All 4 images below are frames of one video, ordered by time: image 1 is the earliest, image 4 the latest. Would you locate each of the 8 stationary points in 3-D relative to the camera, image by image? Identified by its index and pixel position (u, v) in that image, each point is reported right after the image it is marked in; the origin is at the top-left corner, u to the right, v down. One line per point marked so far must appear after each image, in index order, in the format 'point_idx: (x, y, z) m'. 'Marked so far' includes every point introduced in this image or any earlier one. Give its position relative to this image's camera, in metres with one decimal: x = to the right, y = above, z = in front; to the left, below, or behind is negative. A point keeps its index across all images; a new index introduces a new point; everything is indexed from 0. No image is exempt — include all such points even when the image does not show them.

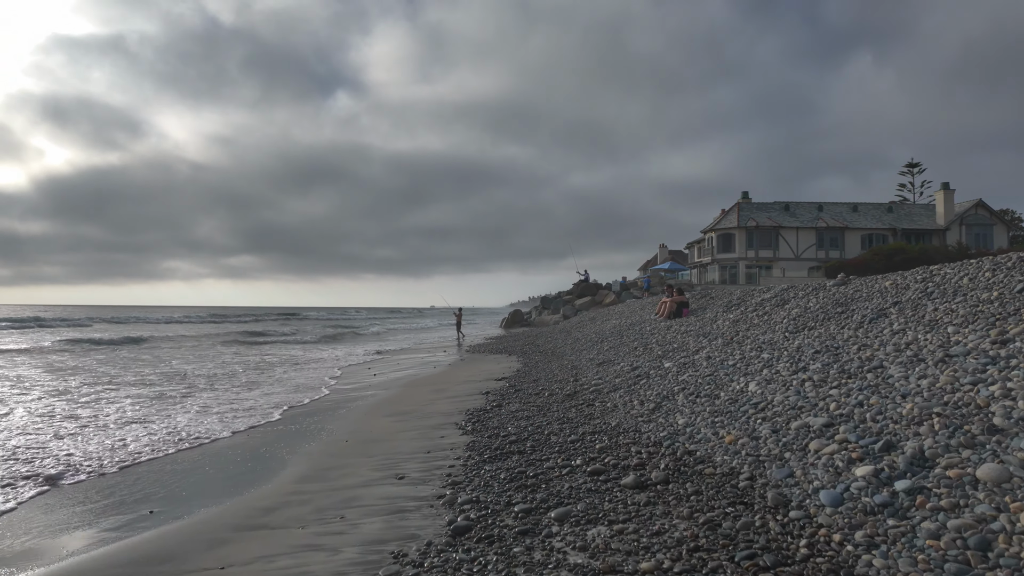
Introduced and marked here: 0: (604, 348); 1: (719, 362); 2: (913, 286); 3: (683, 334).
0: (+2.6, -1.7, +14.6) m
1: (+3.3, -1.2, +8.4) m
2: (+7.0, 0.0, +9.2) m
3: (+4.3, -1.2, +12.9) m
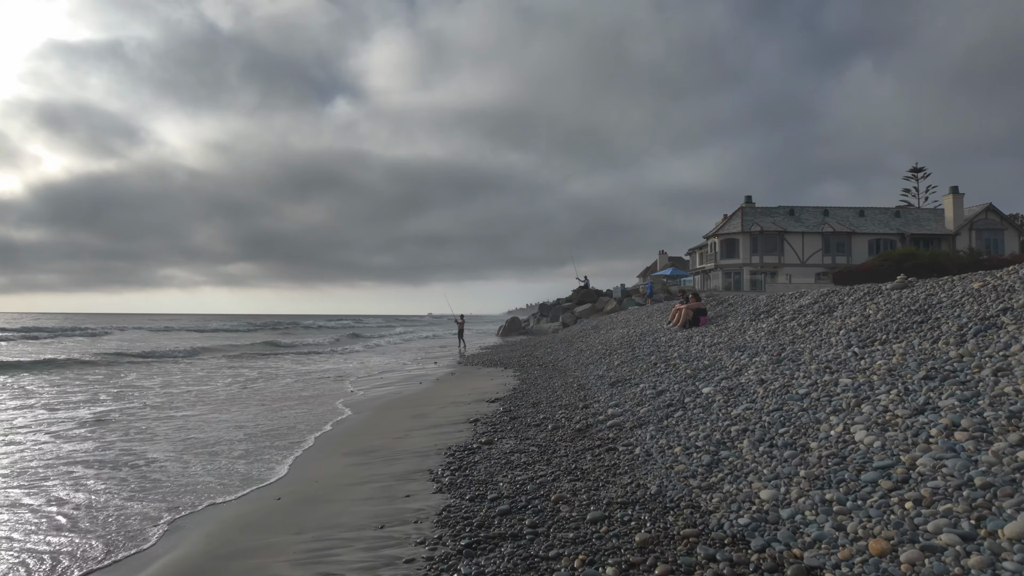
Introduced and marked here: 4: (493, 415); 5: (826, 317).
0: (+2.5, -1.8, +12.6) m
1: (+3.2, -1.2, +6.3) m
2: (+6.9, 0.0, +7.1) m
3: (+4.2, -1.2, +10.9) m
4: (-0.3, -2.3, +9.4) m
5: (+6.2, -0.6, +10.4) m
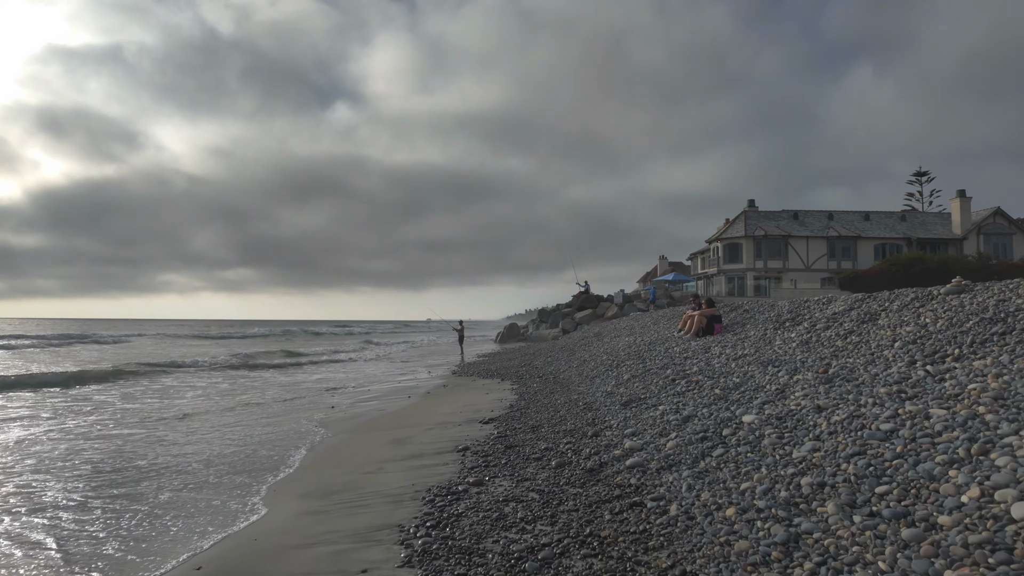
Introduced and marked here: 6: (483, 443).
0: (+2.4, -1.9, +11.2) m
1: (+3.2, -1.2, +5.0) m
2: (+6.9, 0.0, +5.8) m
3: (+4.1, -1.3, +9.5) m
4: (-0.4, -2.4, +8.0) m
5: (+6.2, -0.7, +9.0) m
6: (-0.4, -2.3, +7.9) m
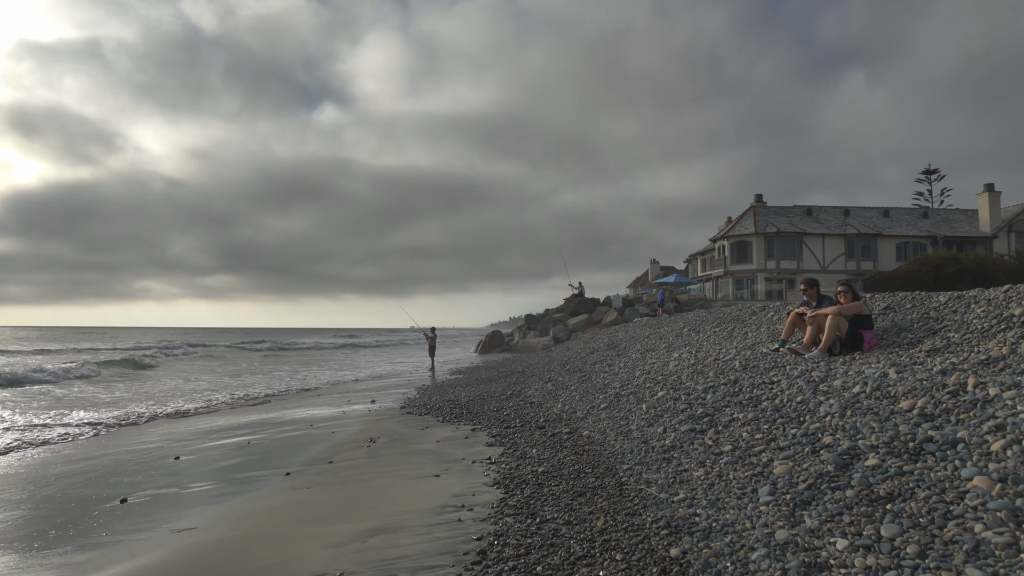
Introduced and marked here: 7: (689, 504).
0: (+2.2, -1.5, +4.1) m
1: (+3.1, -0.7, -2.1) m
2: (+6.8, +0.5, -1.2) m
3: (+3.9, -0.9, +2.5) m
4: (-0.5, -1.9, +0.8) m
5: (+6.0, -0.2, +2.1) m
6: (-0.5, -1.8, +0.7) m
7: (+1.4, -1.8, +4.3) m
